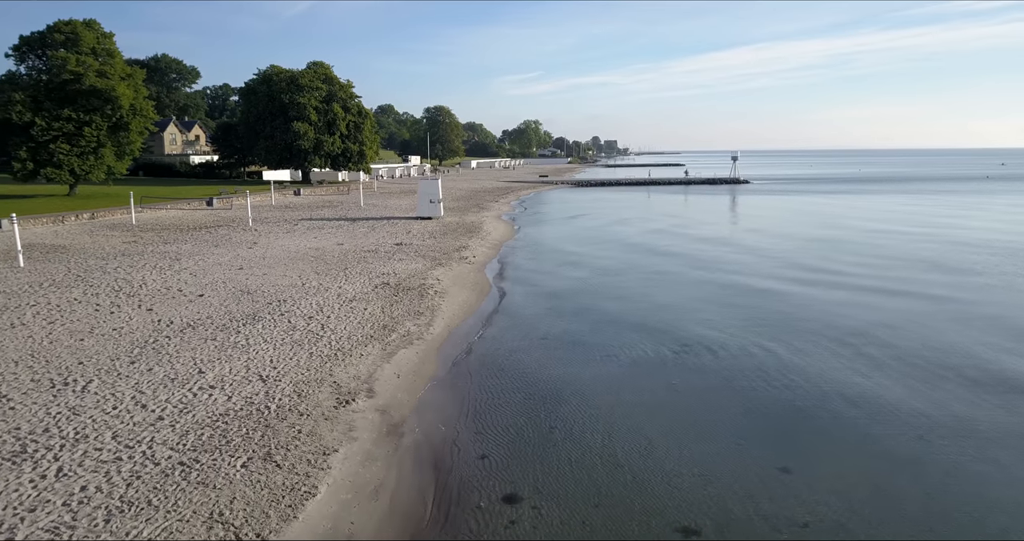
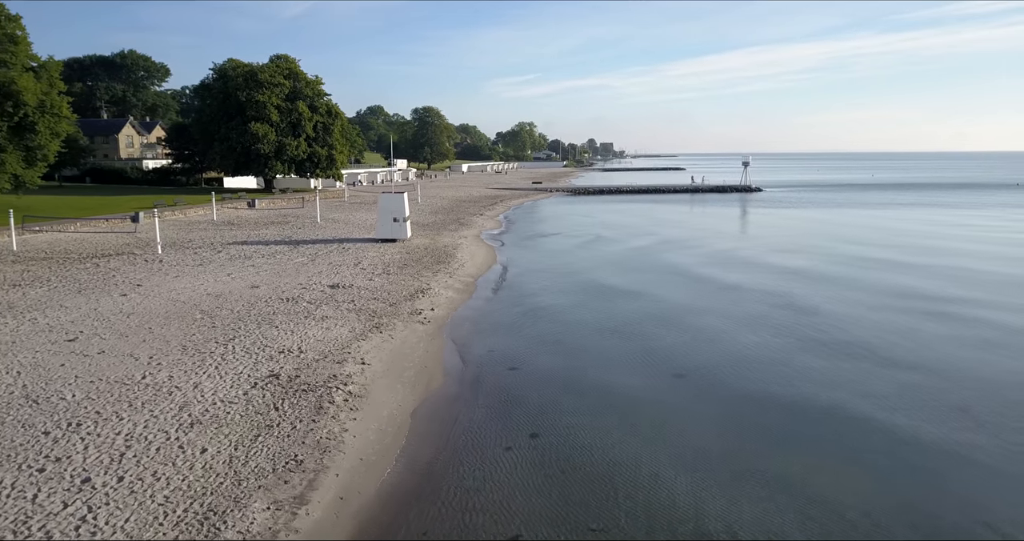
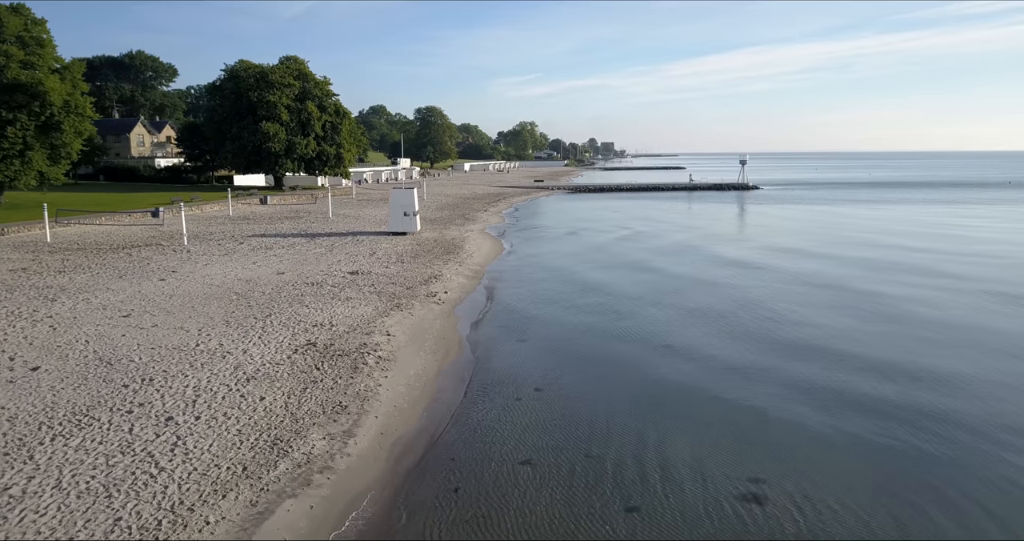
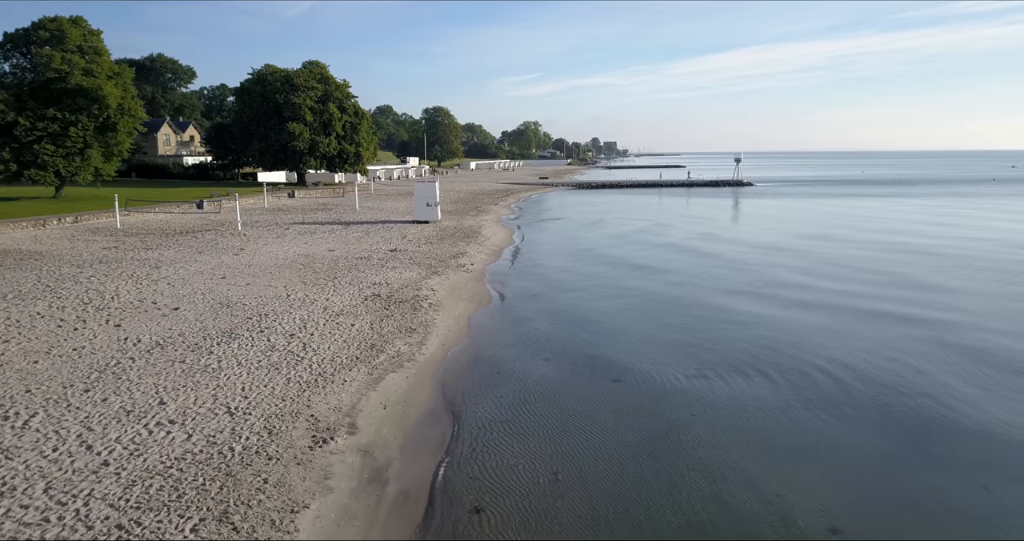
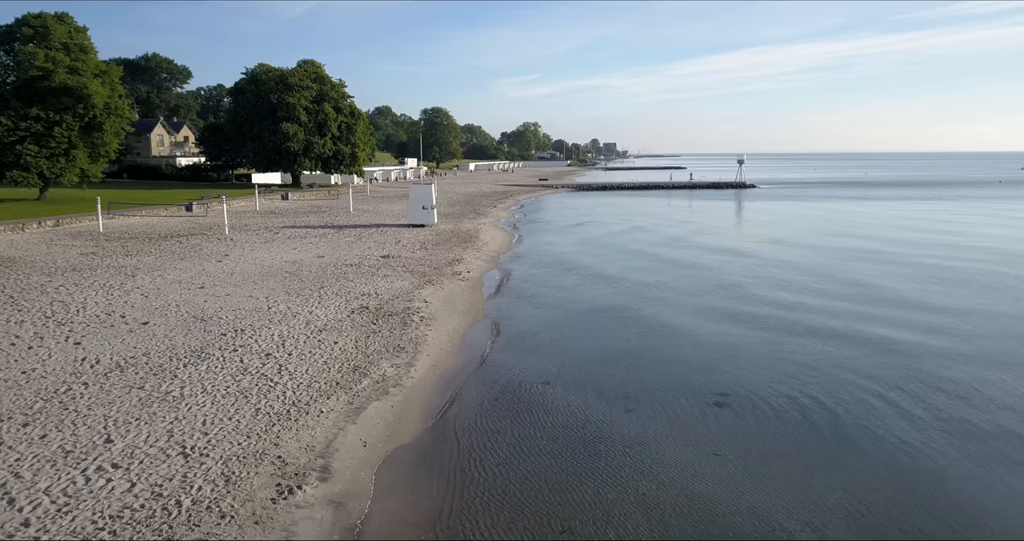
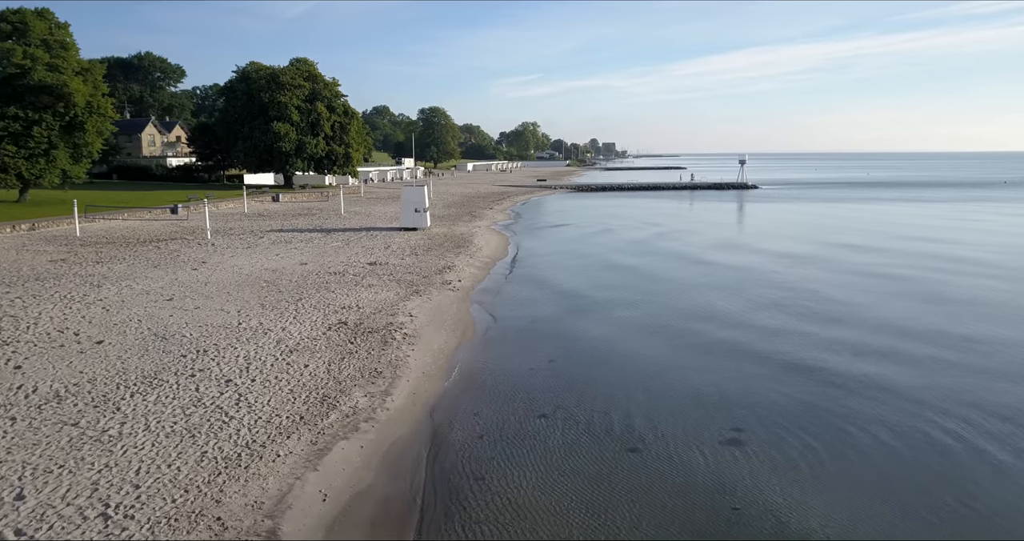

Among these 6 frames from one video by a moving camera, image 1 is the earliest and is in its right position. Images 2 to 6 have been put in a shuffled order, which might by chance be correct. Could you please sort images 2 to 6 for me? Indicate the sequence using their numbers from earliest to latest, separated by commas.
4, 5, 6, 3, 2
